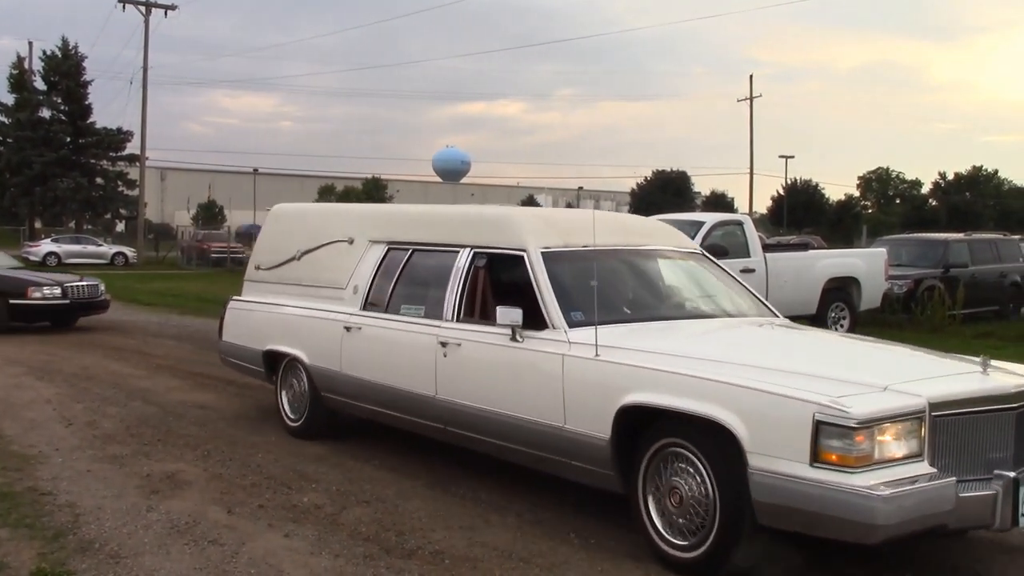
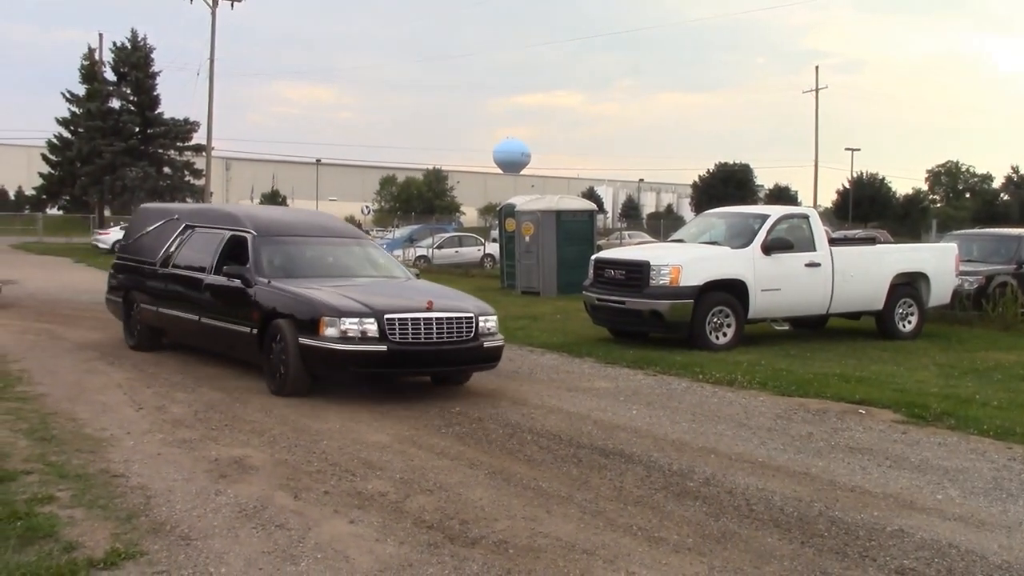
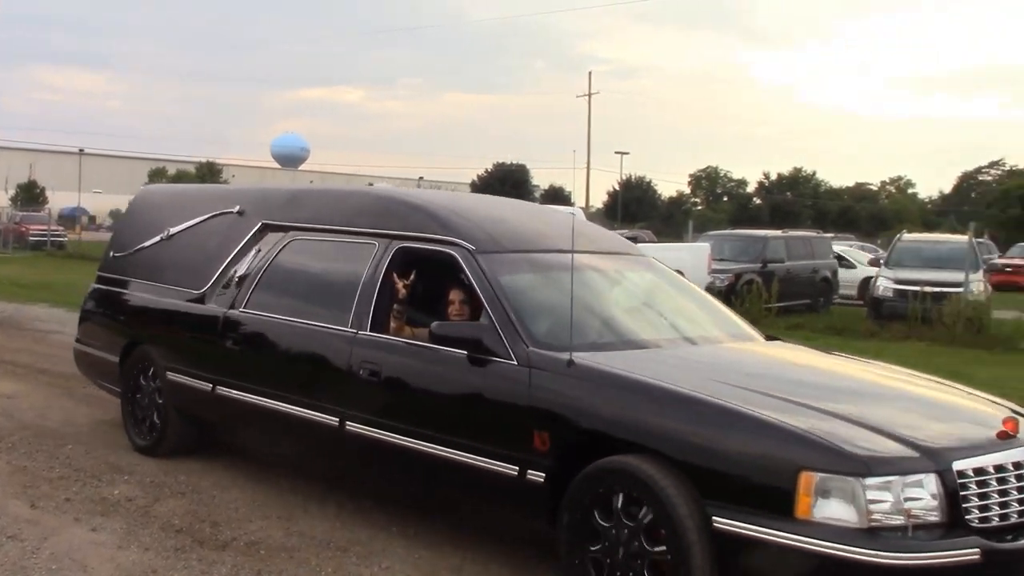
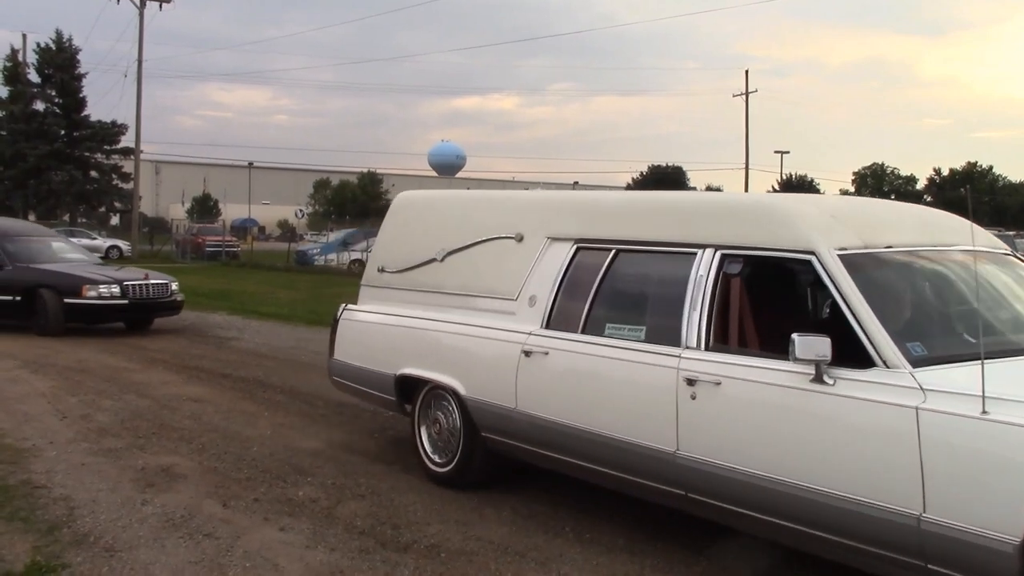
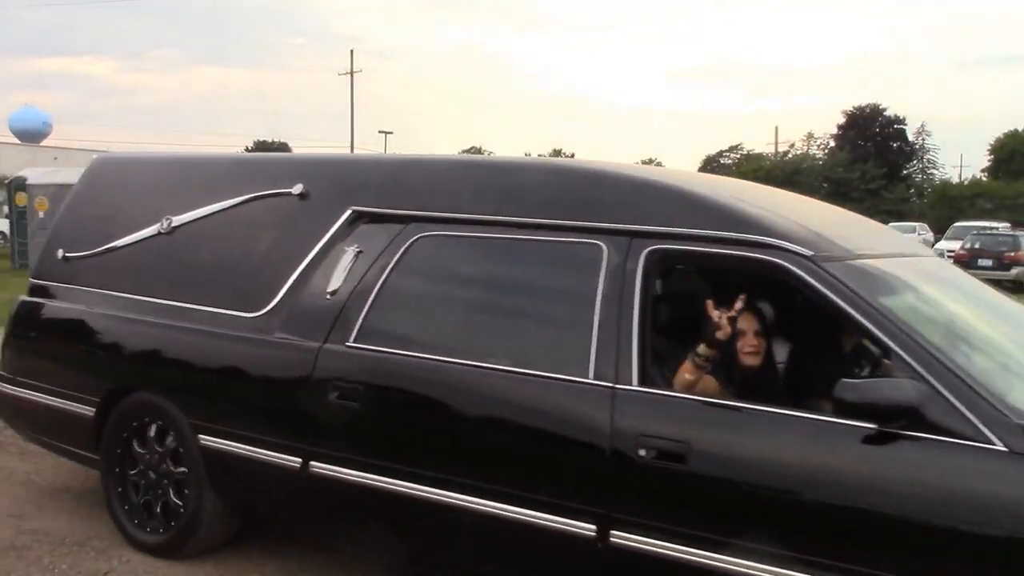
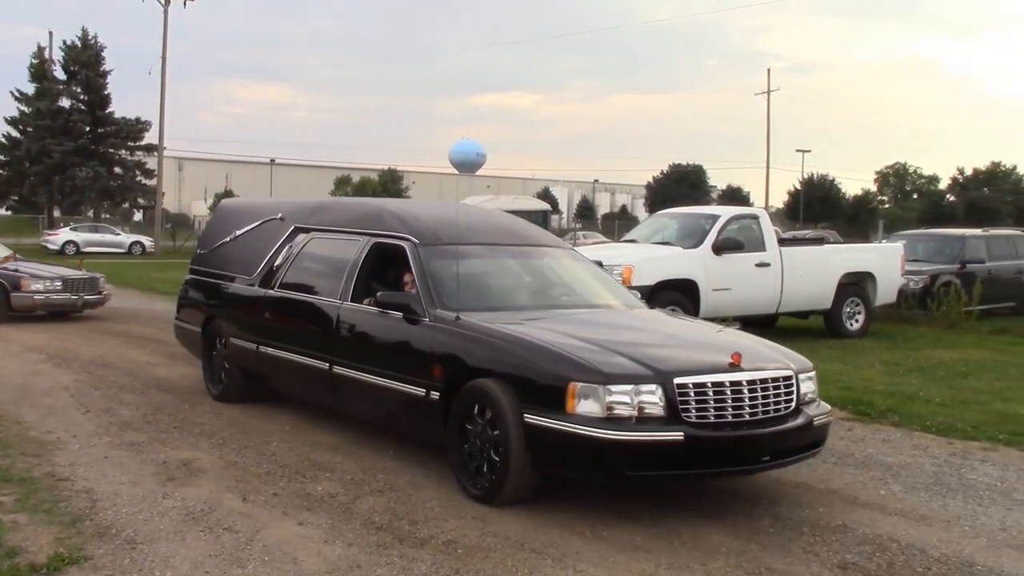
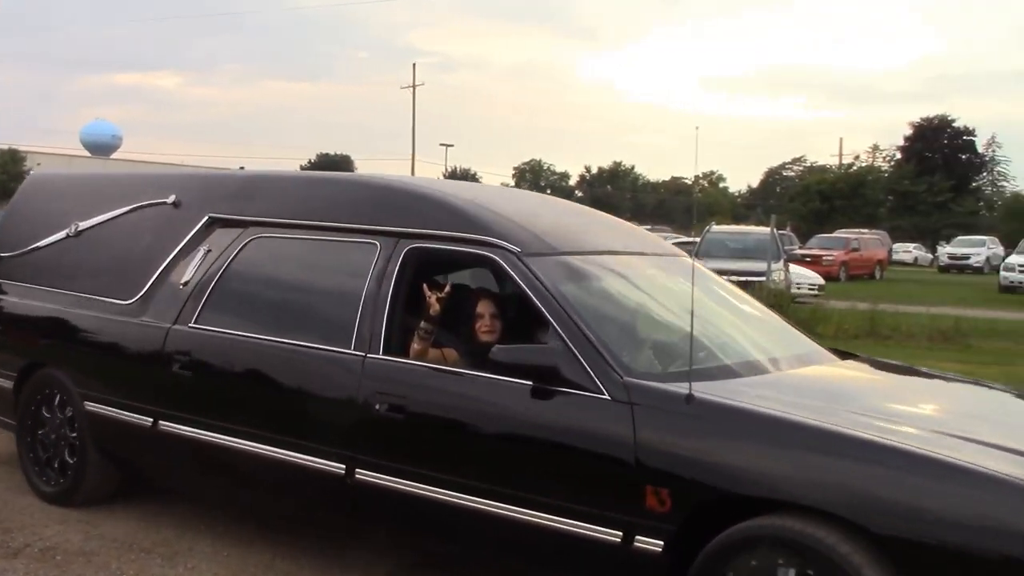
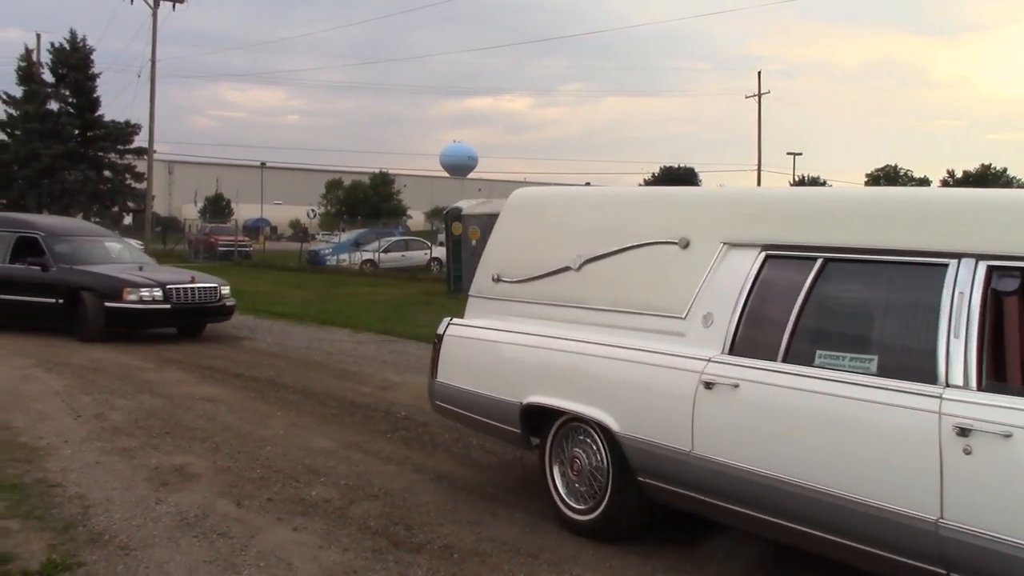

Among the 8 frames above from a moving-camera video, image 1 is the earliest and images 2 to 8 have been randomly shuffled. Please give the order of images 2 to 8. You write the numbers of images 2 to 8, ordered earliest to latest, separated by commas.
4, 8, 2, 6, 3, 7, 5
